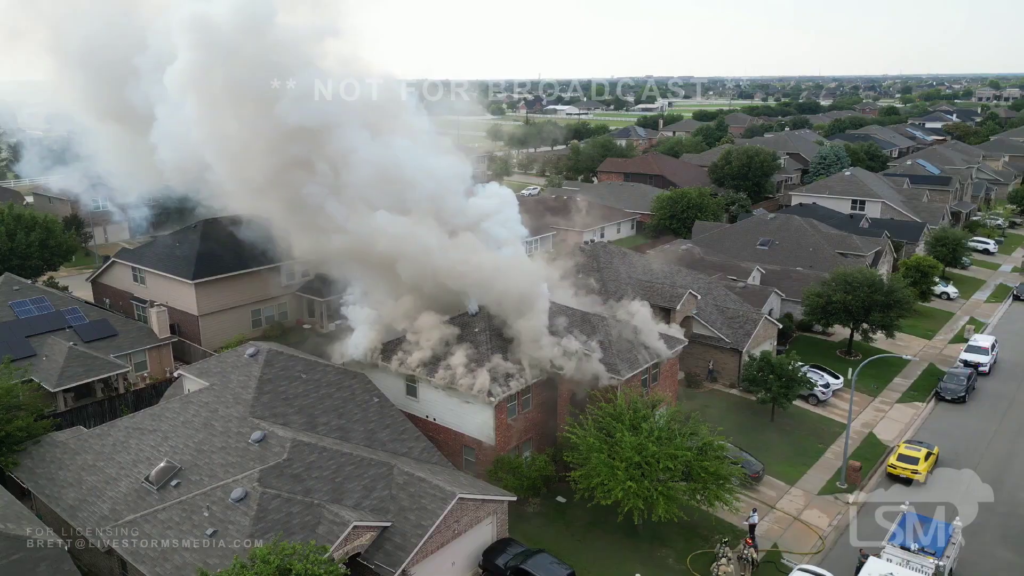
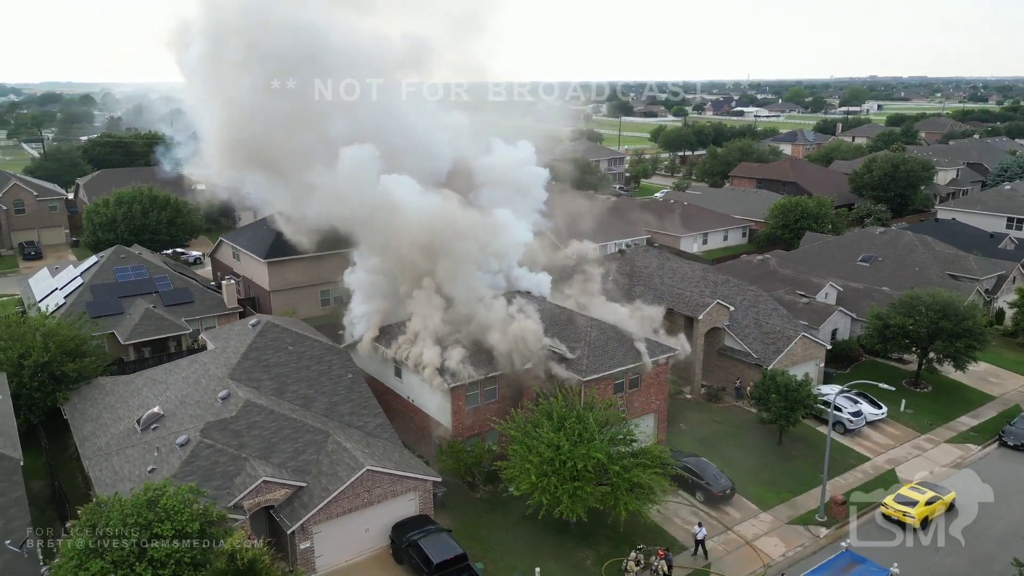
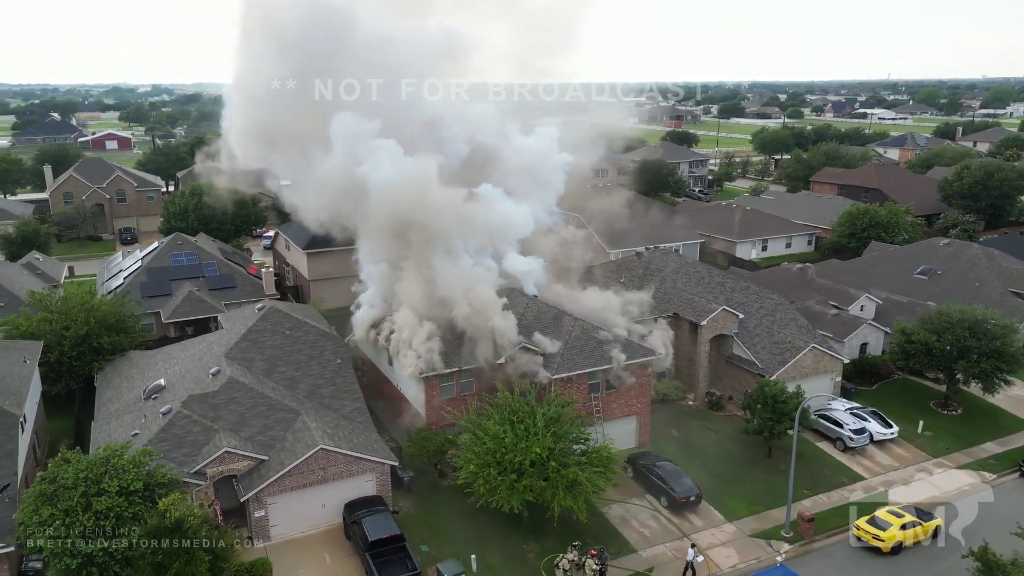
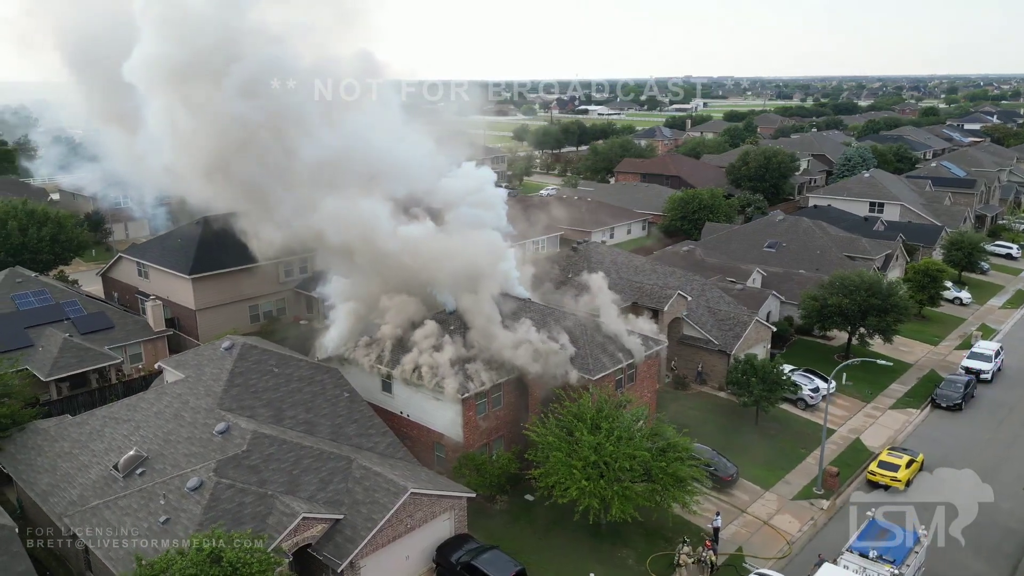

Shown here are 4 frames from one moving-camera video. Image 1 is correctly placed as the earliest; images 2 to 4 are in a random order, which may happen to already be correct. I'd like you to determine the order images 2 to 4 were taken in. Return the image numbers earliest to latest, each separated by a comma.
4, 2, 3
